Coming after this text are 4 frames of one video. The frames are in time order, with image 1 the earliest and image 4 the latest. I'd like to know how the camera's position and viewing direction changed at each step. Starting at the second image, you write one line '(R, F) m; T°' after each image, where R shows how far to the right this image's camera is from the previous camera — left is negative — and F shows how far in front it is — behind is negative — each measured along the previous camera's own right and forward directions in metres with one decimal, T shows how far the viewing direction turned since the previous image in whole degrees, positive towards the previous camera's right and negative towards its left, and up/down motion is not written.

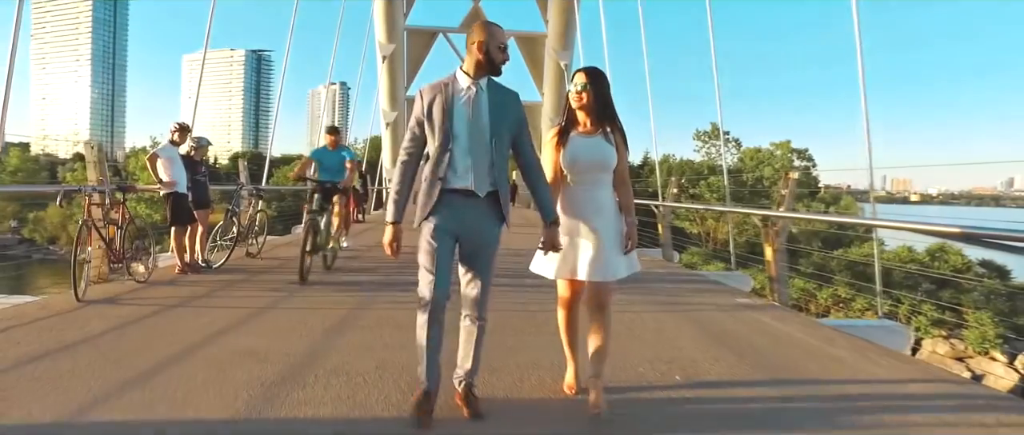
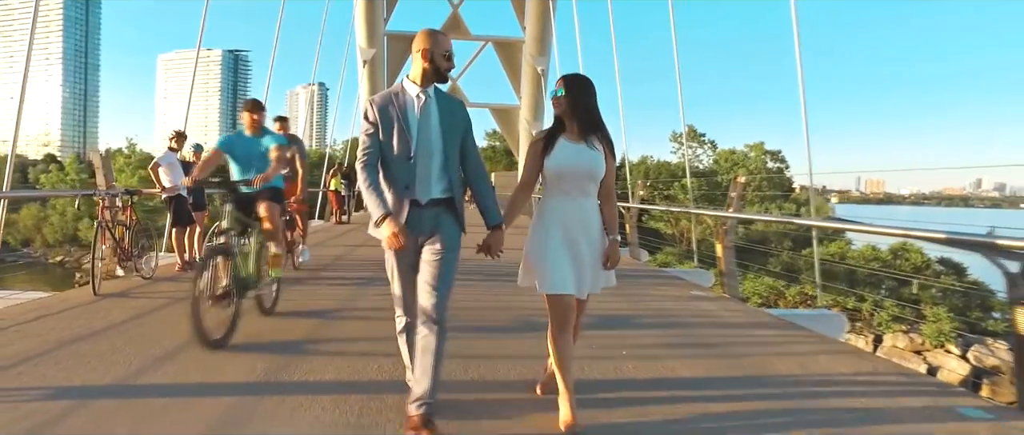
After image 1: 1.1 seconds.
(0.0, -0.6) m; +2°
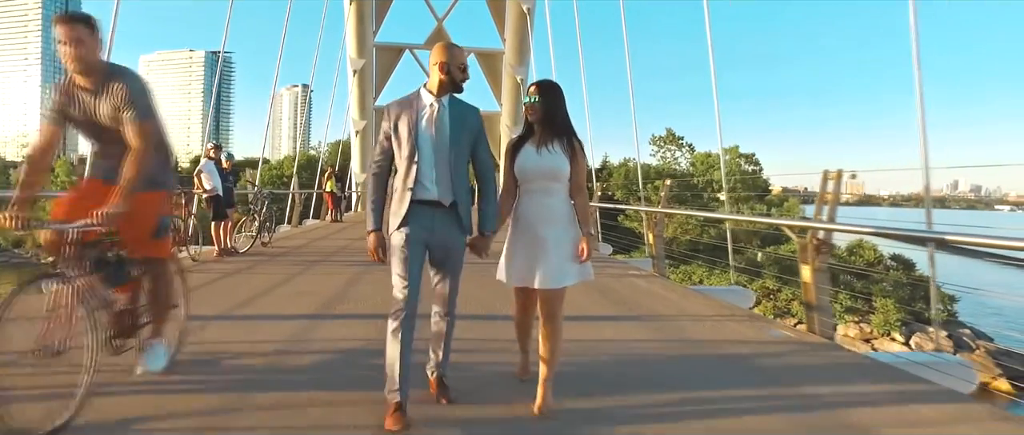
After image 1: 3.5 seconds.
(+0.1, -1.7) m; +1°
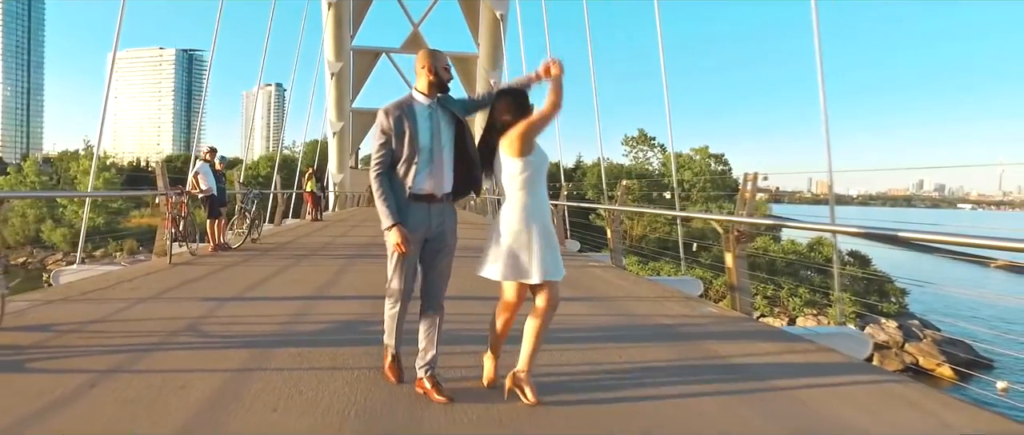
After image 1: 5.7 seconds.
(0.0, -0.9) m; +2°
